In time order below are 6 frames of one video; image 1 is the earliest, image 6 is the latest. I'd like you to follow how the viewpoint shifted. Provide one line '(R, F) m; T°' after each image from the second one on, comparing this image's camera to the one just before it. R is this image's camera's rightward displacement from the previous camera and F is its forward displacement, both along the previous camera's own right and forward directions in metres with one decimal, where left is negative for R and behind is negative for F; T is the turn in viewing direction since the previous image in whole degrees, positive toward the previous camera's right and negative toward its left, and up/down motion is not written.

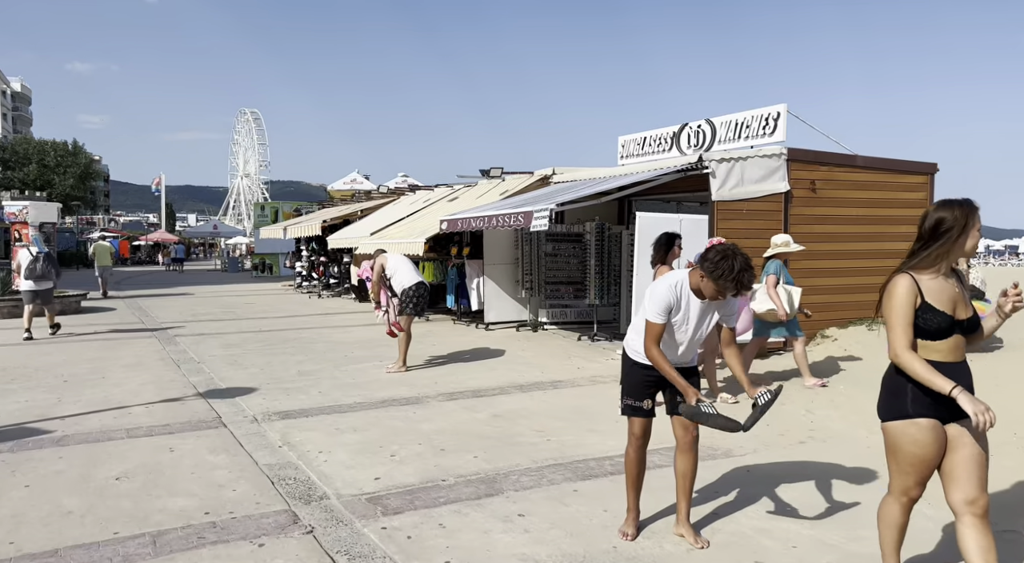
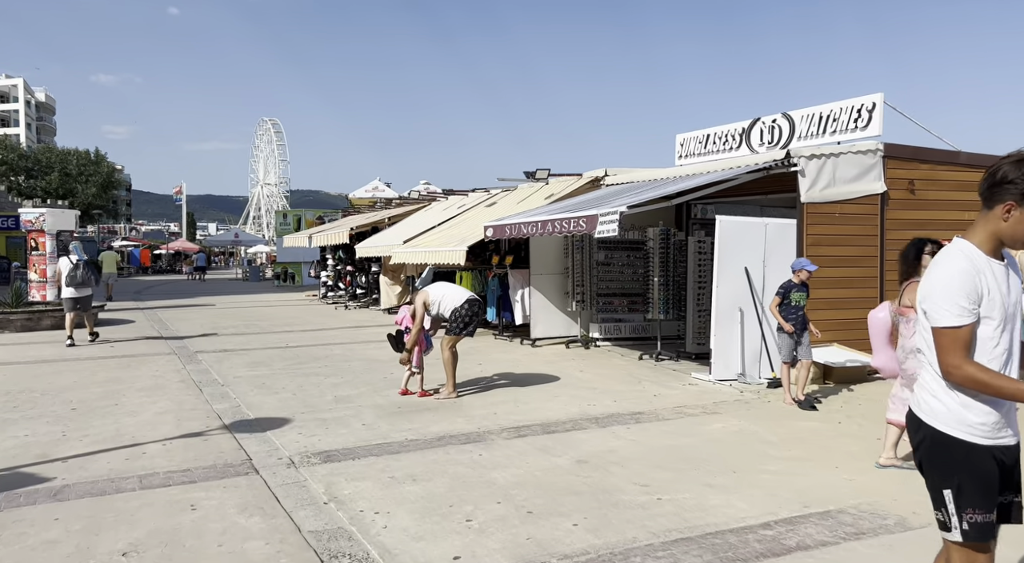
(-0.5, +1.1) m; -1°
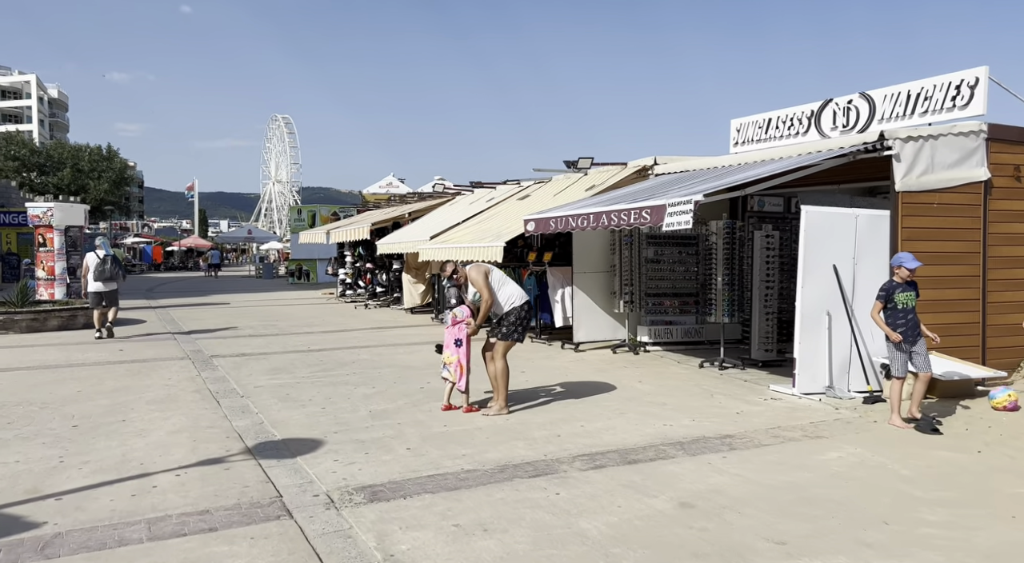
(-0.4, +1.0) m; -1°
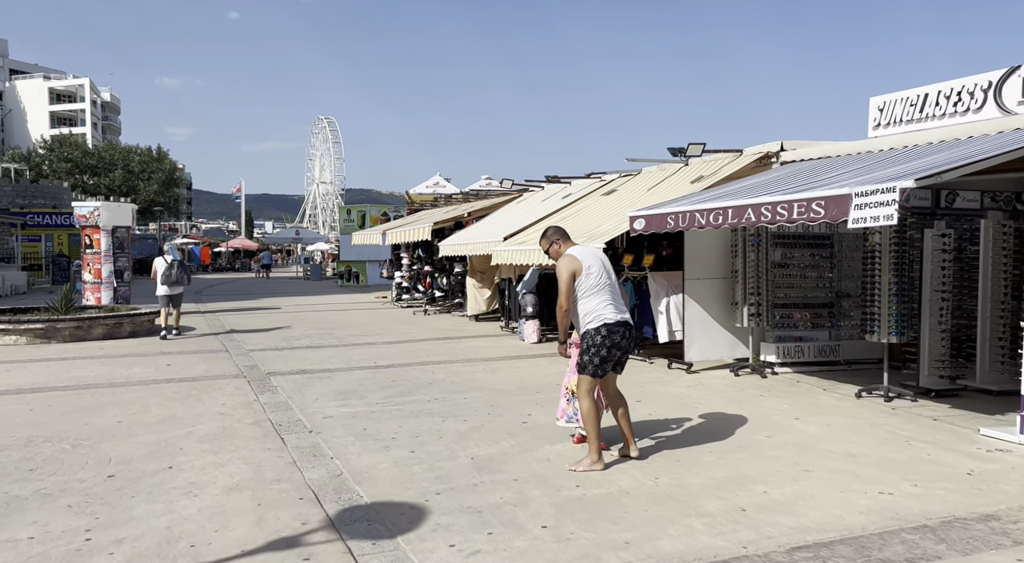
(-0.7, +1.5) m; -3°
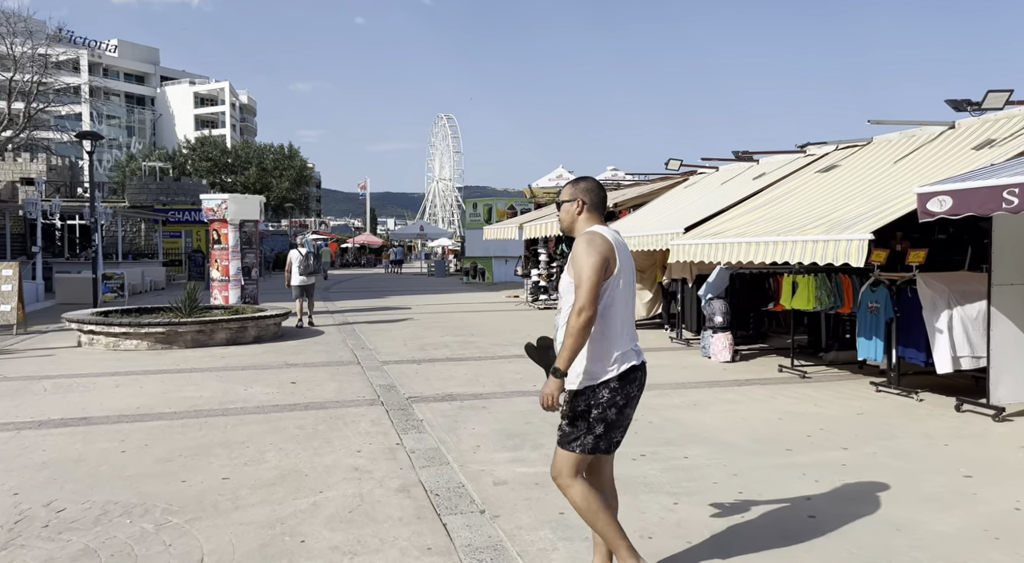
(-0.9, +2.4) m; -8°
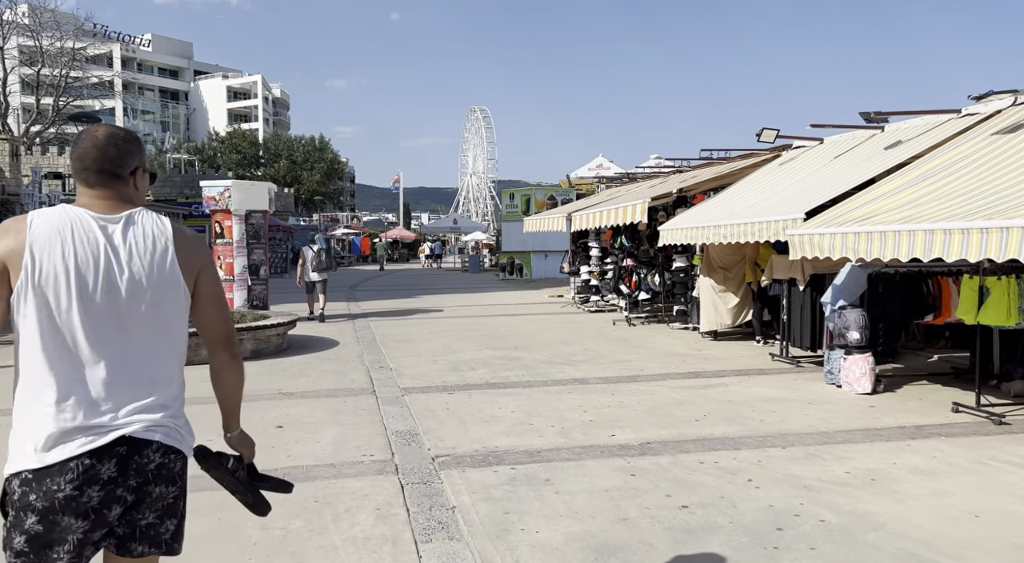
(-0.3, +2.8) m; -2°
